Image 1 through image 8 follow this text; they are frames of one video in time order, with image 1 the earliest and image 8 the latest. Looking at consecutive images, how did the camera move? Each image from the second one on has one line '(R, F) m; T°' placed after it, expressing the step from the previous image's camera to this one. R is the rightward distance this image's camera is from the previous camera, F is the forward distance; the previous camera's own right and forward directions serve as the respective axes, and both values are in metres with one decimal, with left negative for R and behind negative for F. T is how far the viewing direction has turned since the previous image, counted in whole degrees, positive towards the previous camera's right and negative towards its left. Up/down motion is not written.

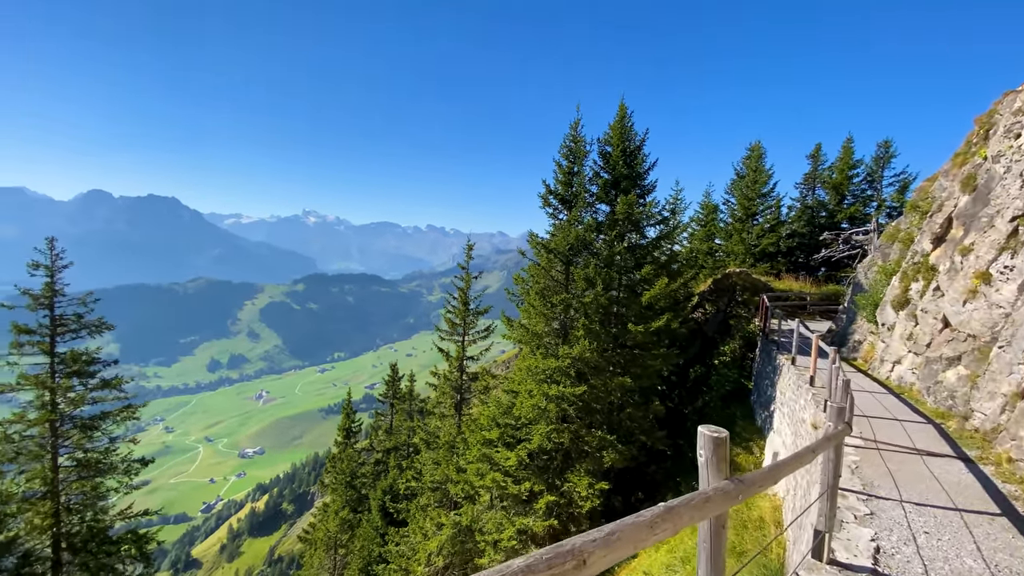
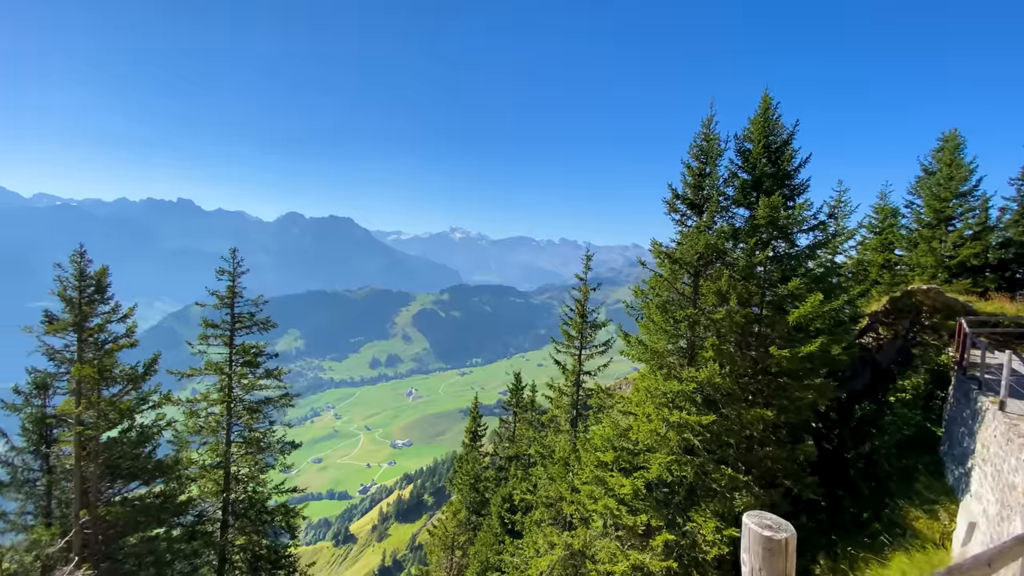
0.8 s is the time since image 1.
(+0.6, +0.9) m; -16°
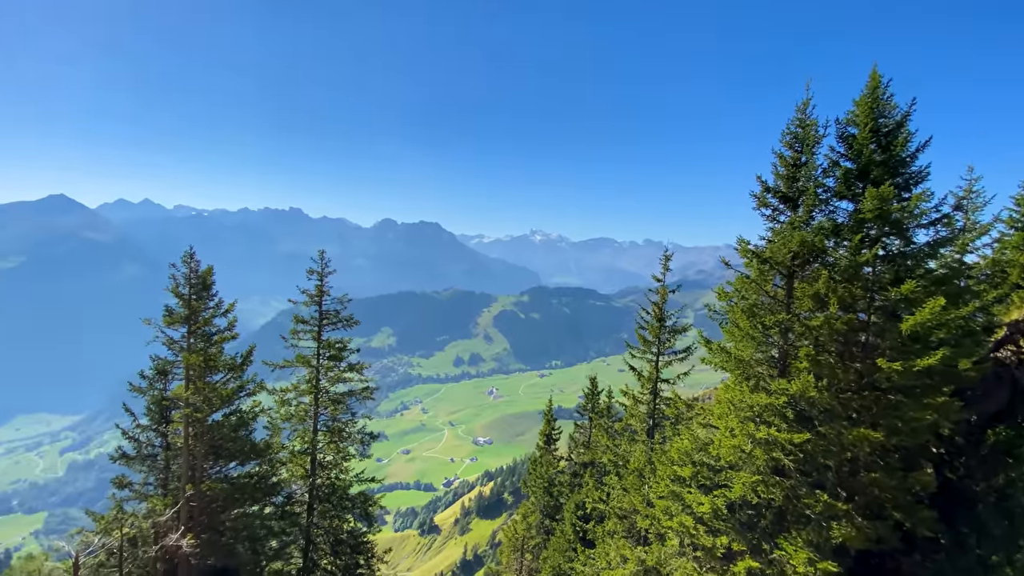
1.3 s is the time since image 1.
(+0.5, +0.4) m; -10°
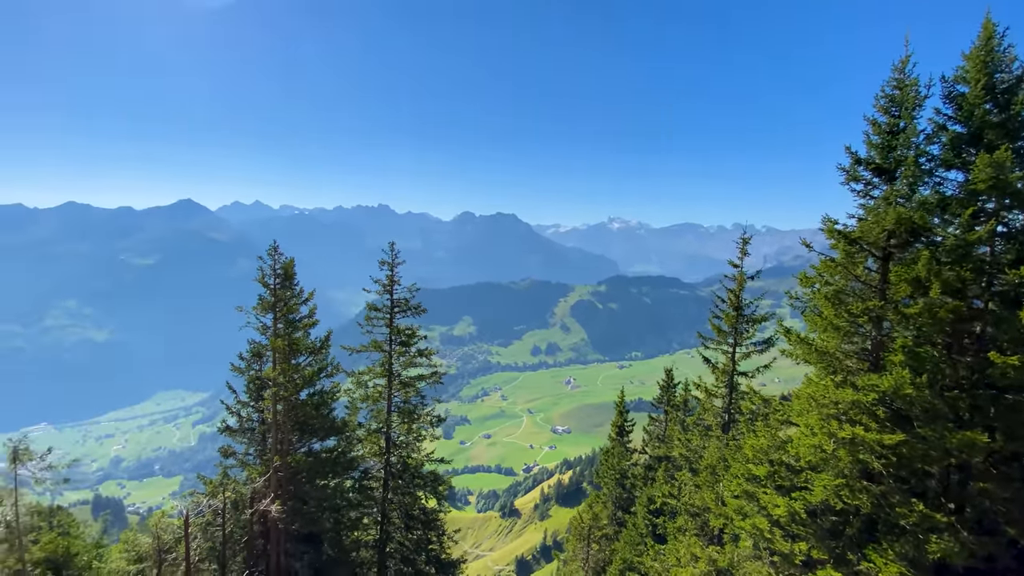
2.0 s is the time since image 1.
(+0.8, +0.1) m; -10°
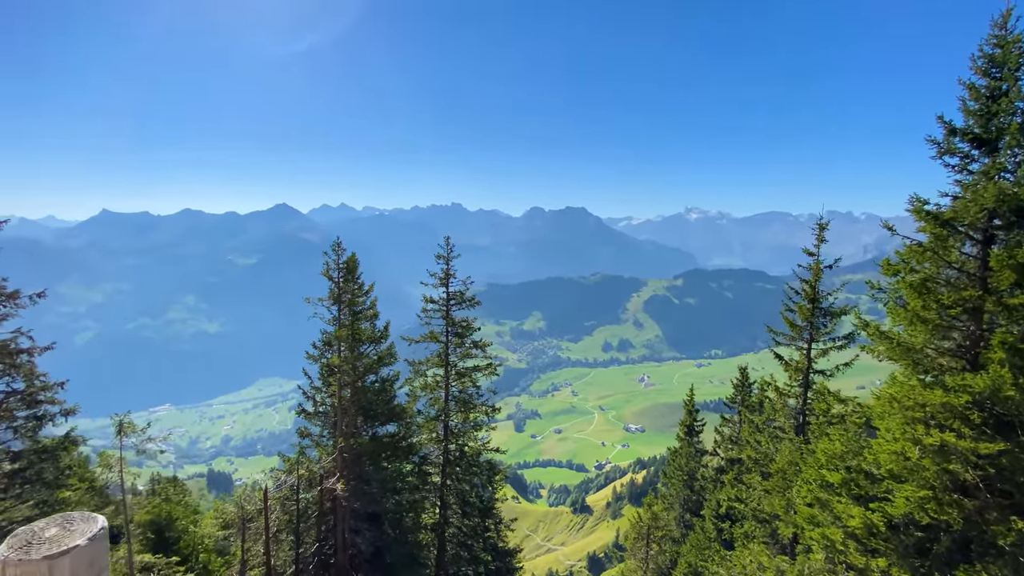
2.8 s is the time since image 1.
(+0.9, +0.1) m; -9°
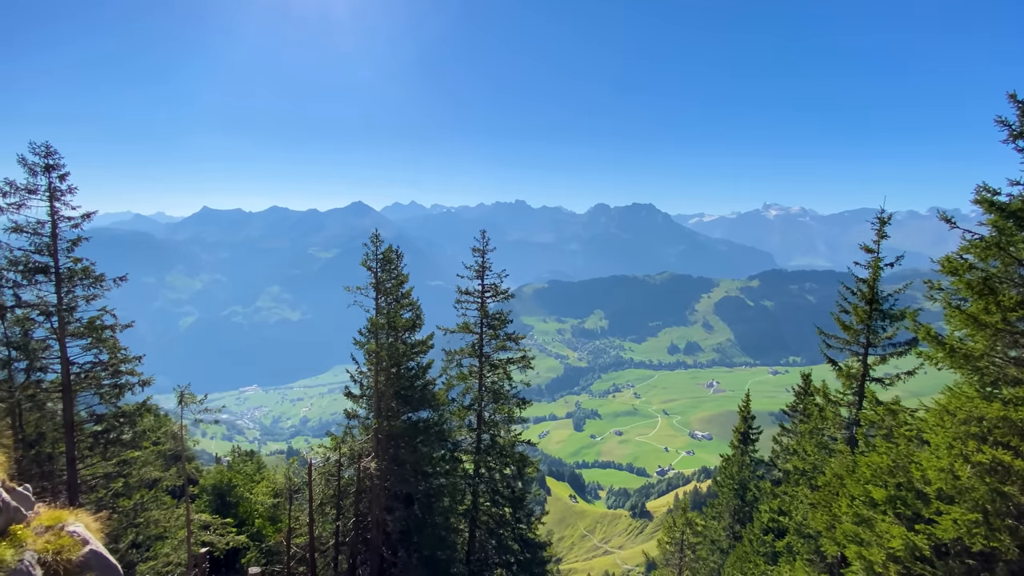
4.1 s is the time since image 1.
(+1.6, -0.1) m; -8°
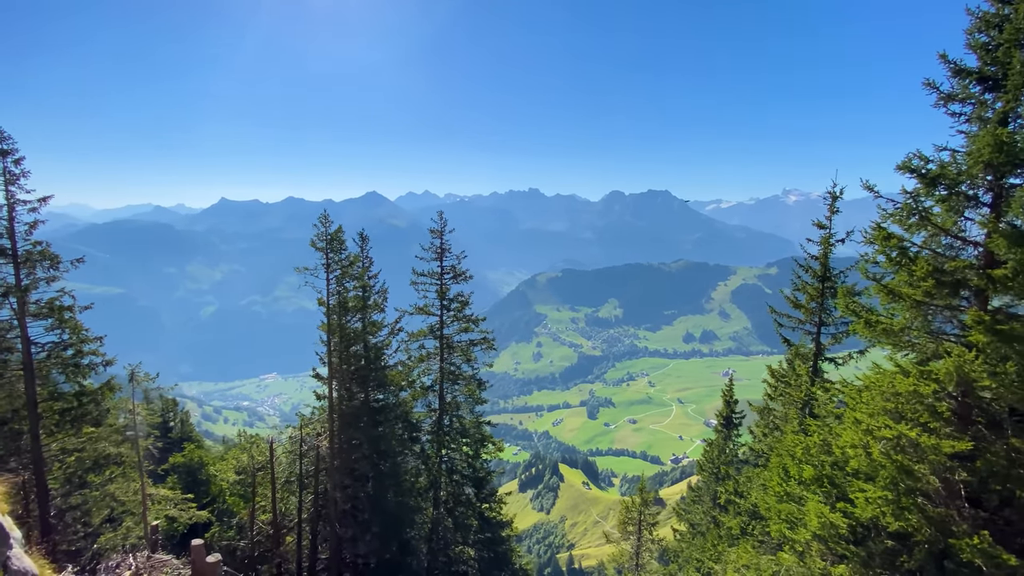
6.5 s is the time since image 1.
(+3.2, +0.2) m; -2°
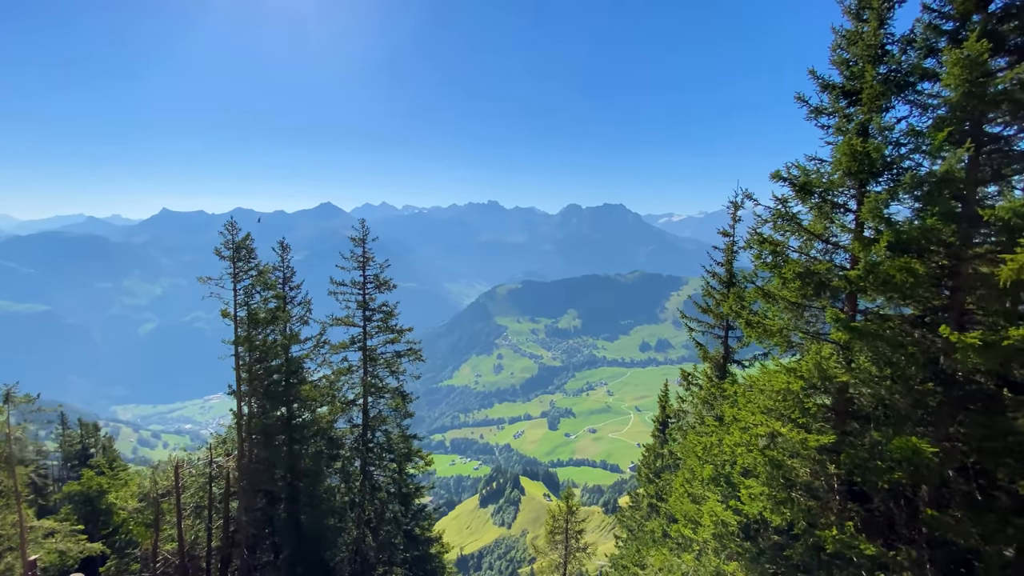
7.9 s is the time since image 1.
(+2.0, +0.1) m; +5°
